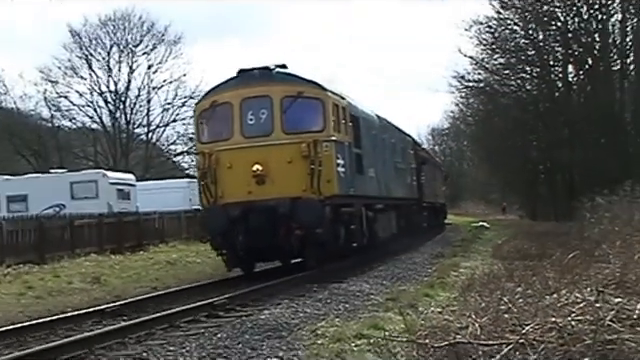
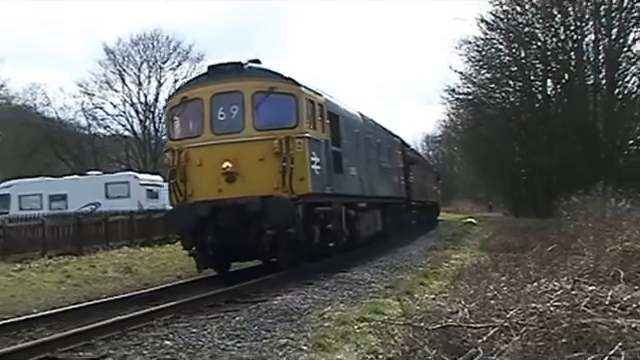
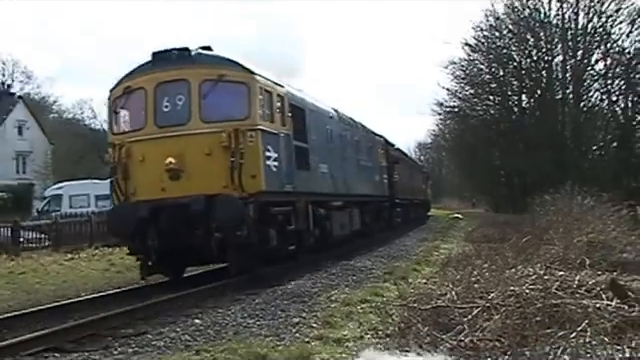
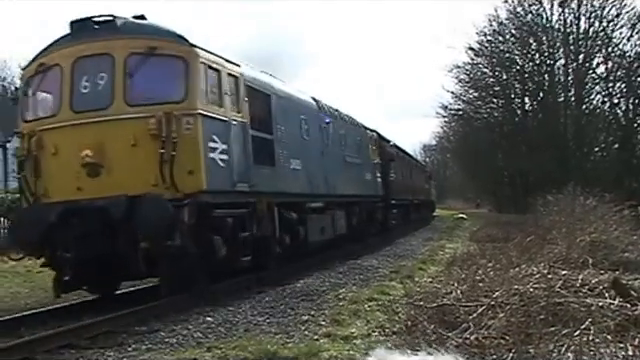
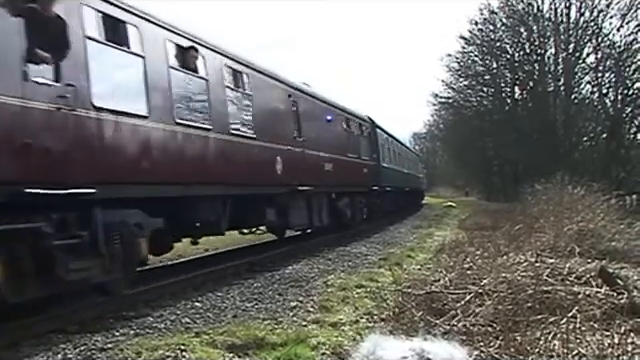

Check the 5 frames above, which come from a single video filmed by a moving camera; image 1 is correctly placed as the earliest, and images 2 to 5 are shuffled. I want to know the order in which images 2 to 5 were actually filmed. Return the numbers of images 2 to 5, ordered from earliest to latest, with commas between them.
2, 3, 4, 5
